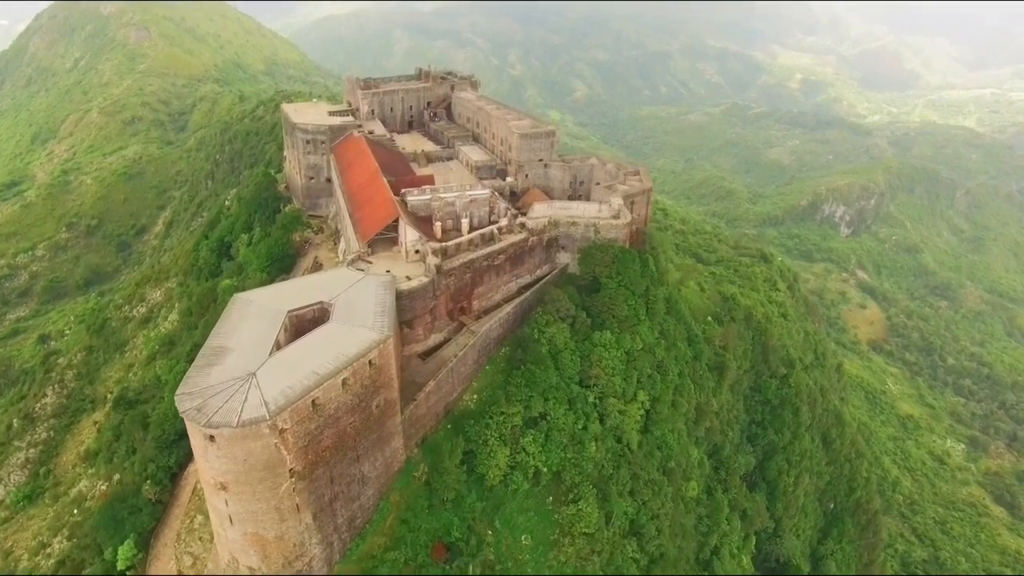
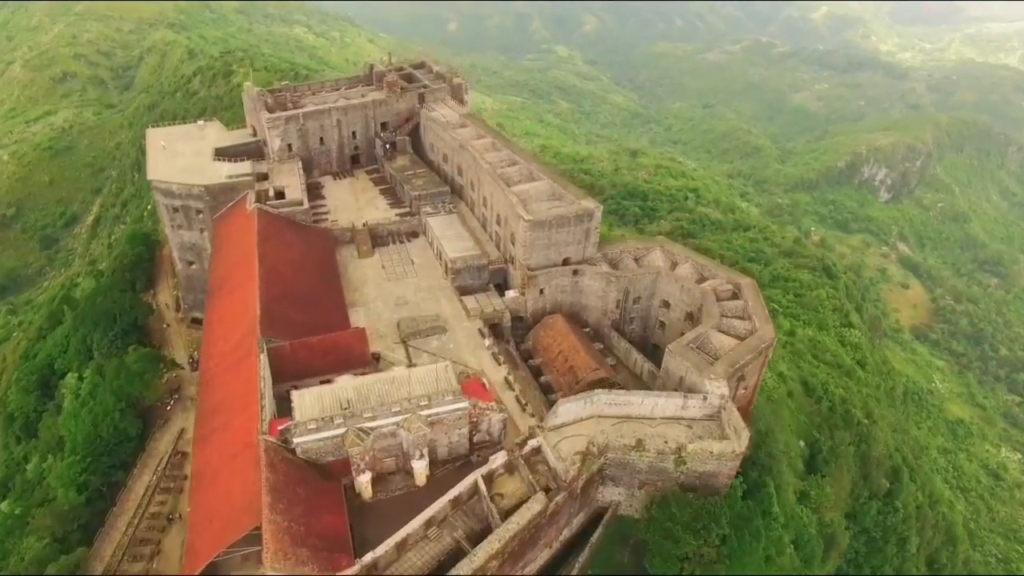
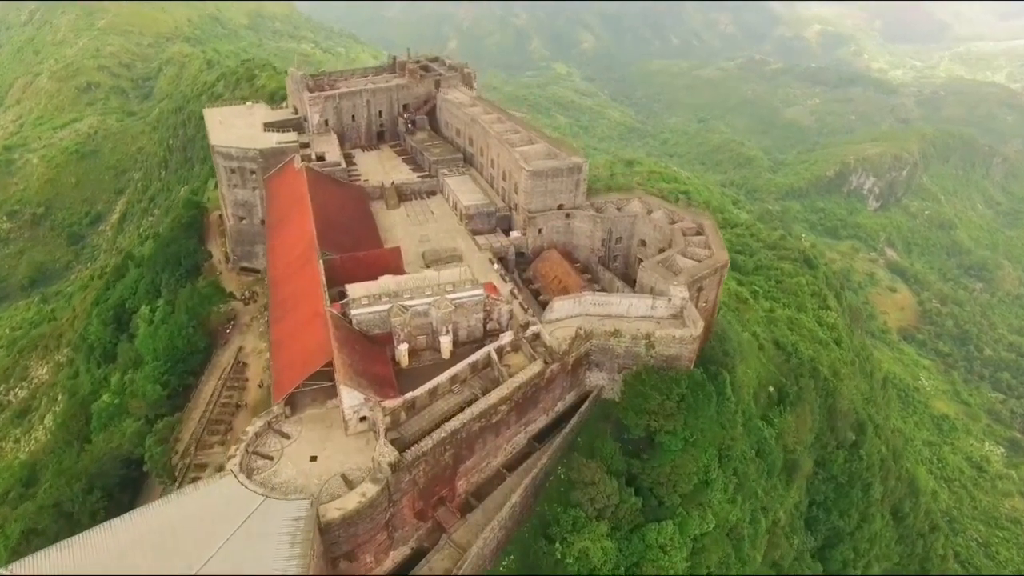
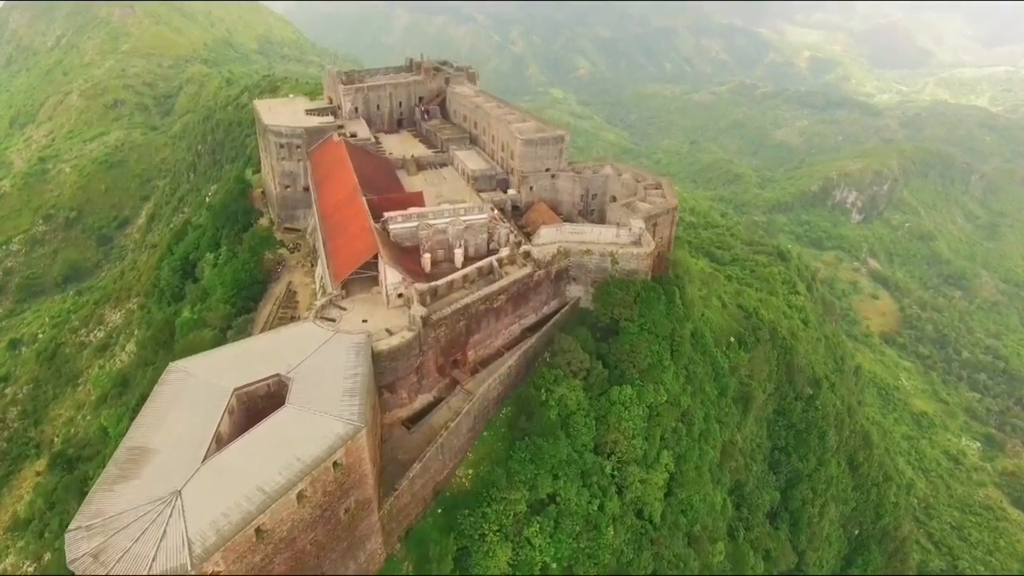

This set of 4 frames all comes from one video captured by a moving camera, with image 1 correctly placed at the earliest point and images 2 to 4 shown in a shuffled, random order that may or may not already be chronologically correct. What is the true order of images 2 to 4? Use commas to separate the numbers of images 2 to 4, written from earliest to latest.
4, 3, 2
